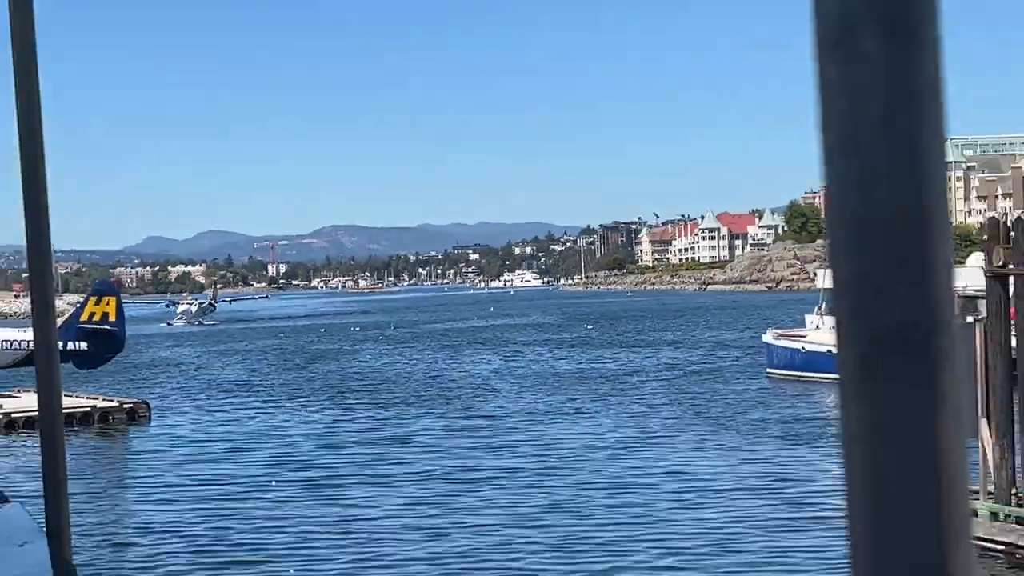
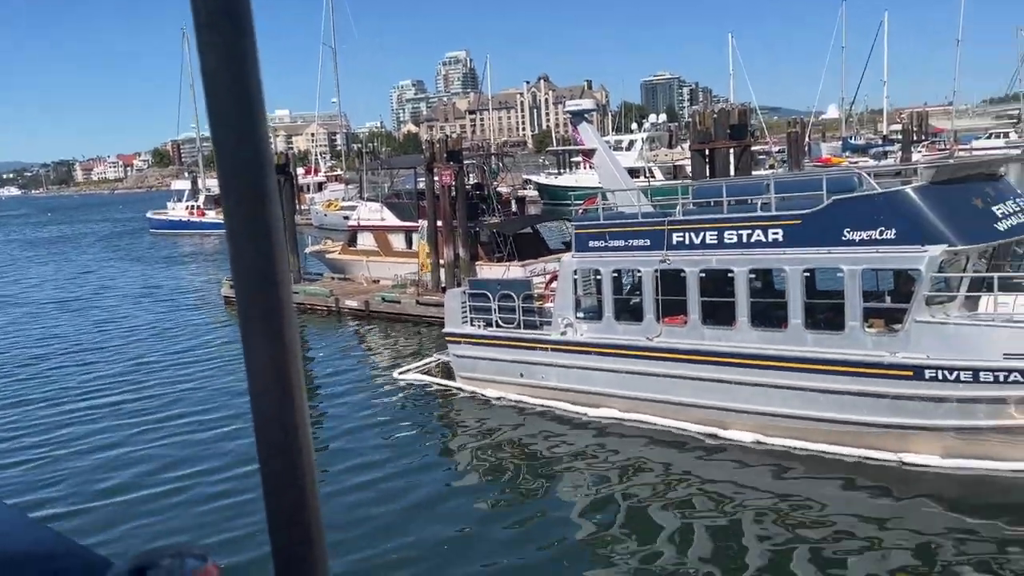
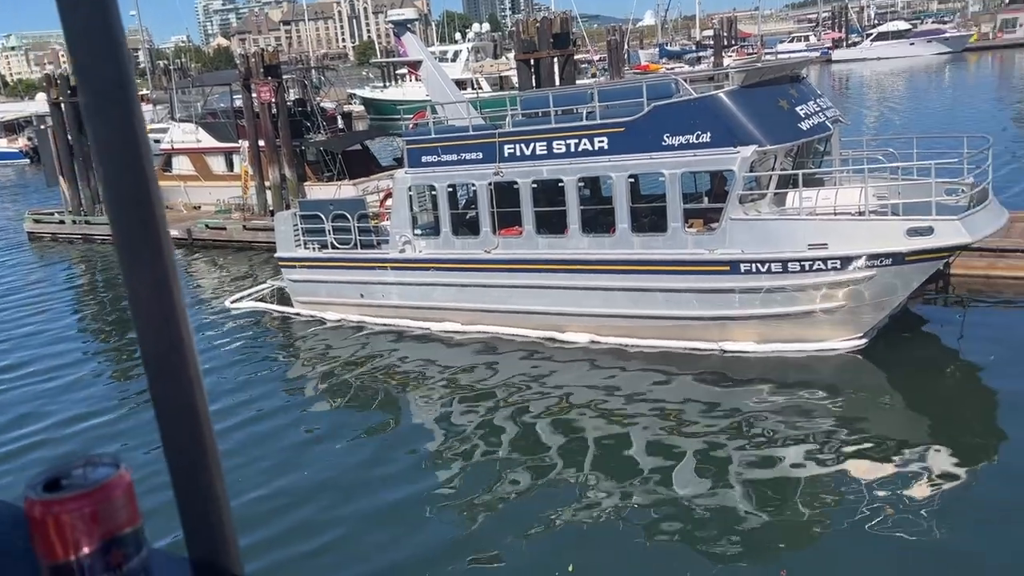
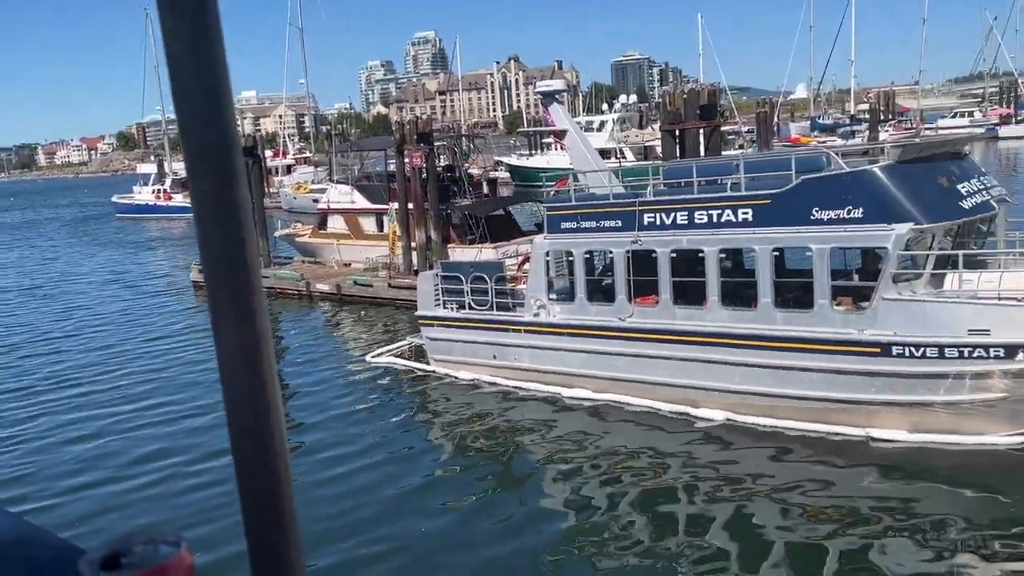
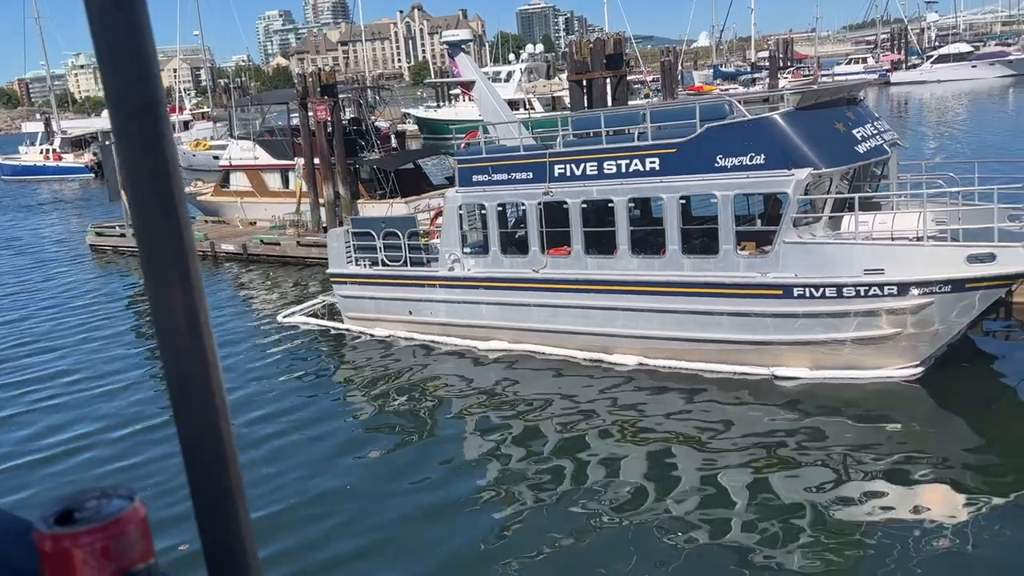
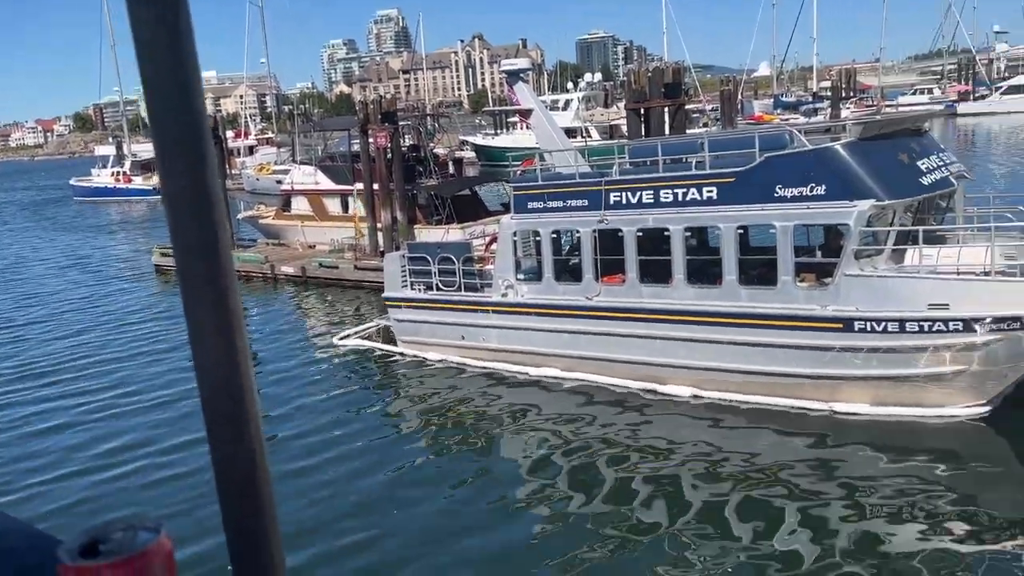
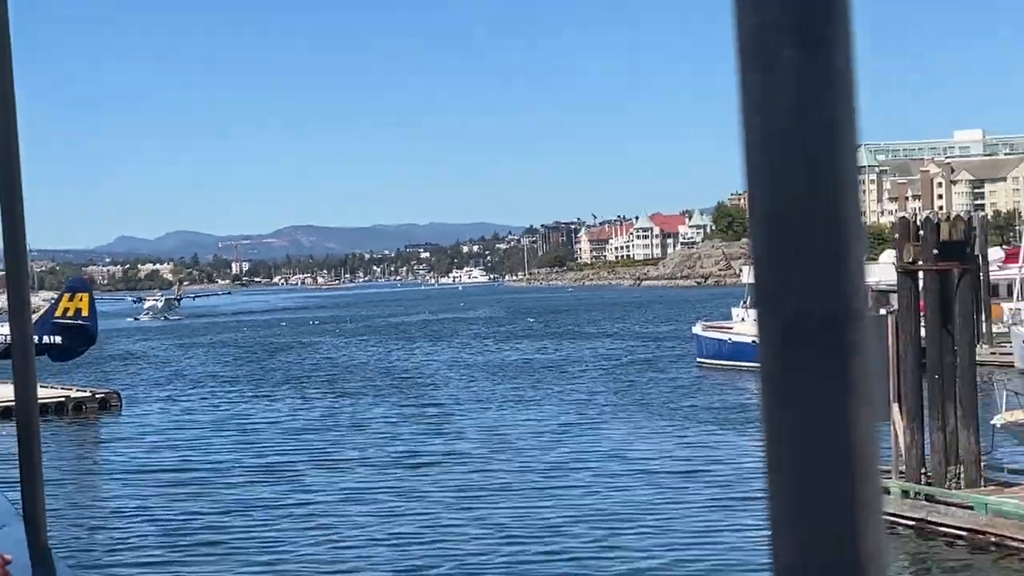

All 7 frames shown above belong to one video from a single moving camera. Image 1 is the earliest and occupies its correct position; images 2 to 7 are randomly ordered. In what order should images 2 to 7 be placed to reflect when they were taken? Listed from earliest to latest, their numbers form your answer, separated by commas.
7, 2, 4, 6, 5, 3
